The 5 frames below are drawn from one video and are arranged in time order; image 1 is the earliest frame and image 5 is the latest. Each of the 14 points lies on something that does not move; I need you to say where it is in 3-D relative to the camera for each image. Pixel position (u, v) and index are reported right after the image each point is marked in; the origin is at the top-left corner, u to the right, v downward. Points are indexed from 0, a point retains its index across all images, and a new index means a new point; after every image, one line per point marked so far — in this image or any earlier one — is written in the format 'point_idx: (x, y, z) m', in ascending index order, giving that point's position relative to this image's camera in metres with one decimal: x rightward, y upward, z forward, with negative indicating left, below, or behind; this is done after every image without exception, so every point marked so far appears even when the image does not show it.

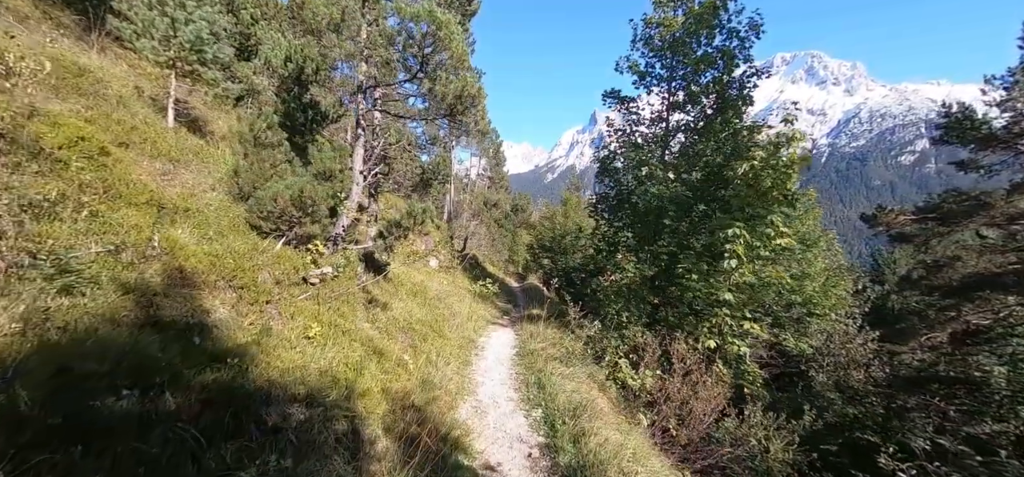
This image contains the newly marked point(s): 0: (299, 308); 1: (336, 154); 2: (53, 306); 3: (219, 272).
0: (-2.7, -0.9, +5.5) m
1: (-3.2, +1.5, +7.8) m
2: (-3.2, -0.5, +3.0) m
3: (-3.4, -0.4, +5.0) m
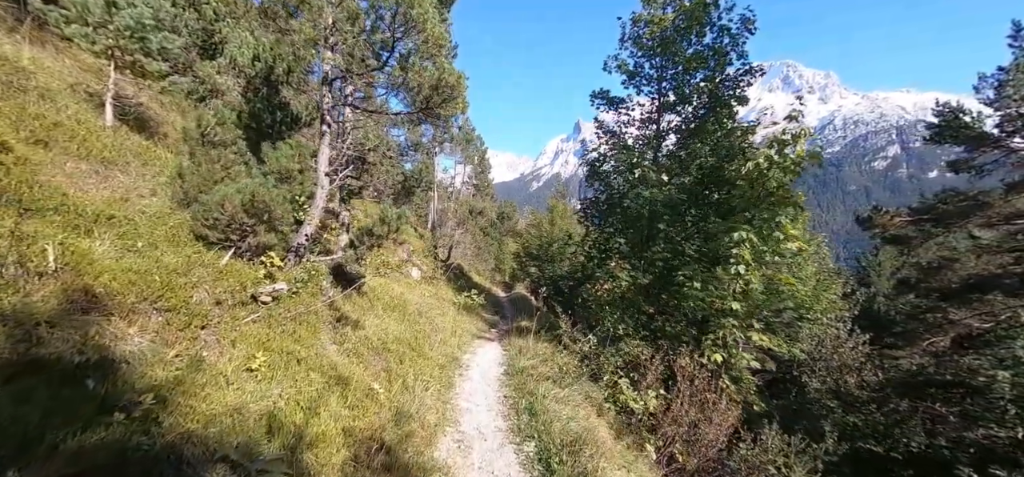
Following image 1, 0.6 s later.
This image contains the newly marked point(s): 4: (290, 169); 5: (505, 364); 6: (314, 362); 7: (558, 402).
0: (-2.9, -1.0, +4.6) m
1: (-3.4, +1.4, +6.9) m
2: (-3.2, -0.5, +2.1) m
3: (-3.5, -0.5, +4.1) m
4: (-3.3, +1.0, +6.5) m
5: (-0.1, -2.7, +9.2) m
6: (-2.3, -1.4, +4.9) m
7: (+0.7, -2.5, +6.7) m
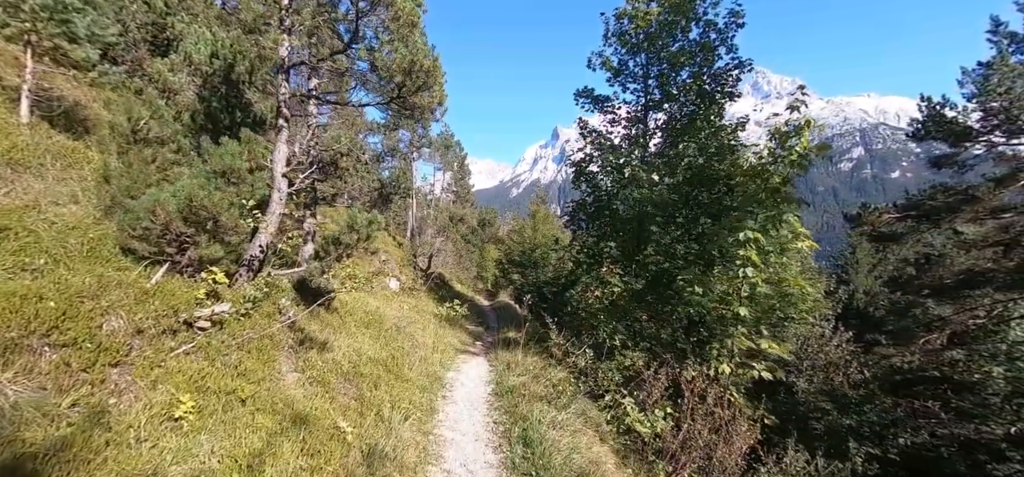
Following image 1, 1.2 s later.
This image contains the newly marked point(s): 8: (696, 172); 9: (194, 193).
0: (-2.9, -1.1, +3.7) m
1: (-3.6, +1.2, +6.0) m
2: (-3.2, -0.6, +1.2) m
3: (-3.6, -0.6, +3.2) m
4: (-3.5, +0.9, +5.6) m
5: (-0.4, -2.8, +8.4) m
6: (-2.3, -1.5, +4.1) m
7: (+0.6, -2.6, +5.9) m
8: (+4.2, +1.5, +9.8) m
9: (-3.5, +0.5, +4.9) m
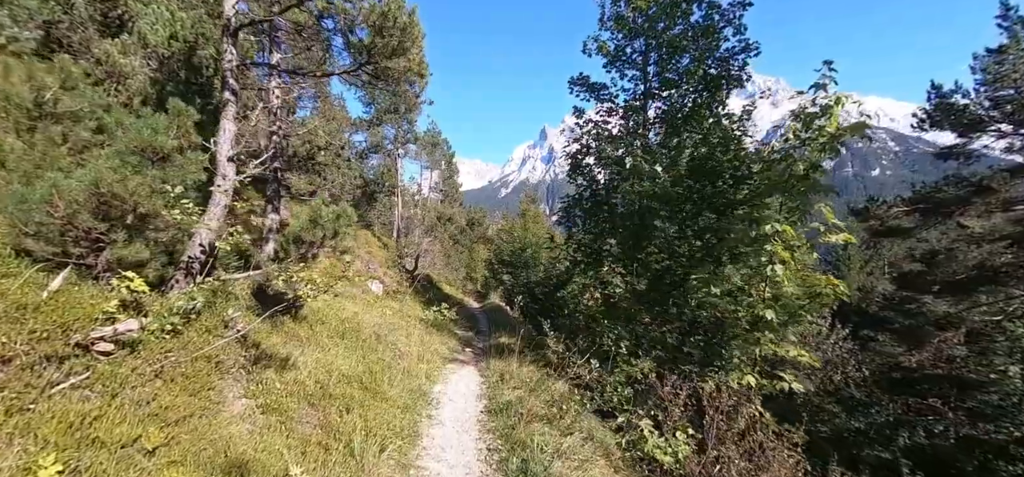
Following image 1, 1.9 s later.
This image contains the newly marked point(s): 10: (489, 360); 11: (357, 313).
0: (-2.9, -1.1, +2.7) m
1: (-3.7, +1.2, +5.0) m
2: (-3.1, -0.6, +0.2) m
3: (-3.5, -0.6, +2.2) m
4: (-3.6, +0.9, +4.6) m
5: (-0.5, -2.7, +7.5) m
6: (-2.3, -1.5, +3.1) m
7: (+0.5, -2.5, +5.0) m
8: (+4.0, +1.6, +9.0) m
9: (-3.6, +0.5, +3.9) m
10: (-0.5, -2.8, +9.8) m
11: (-3.3, -1.6, +9.4) m
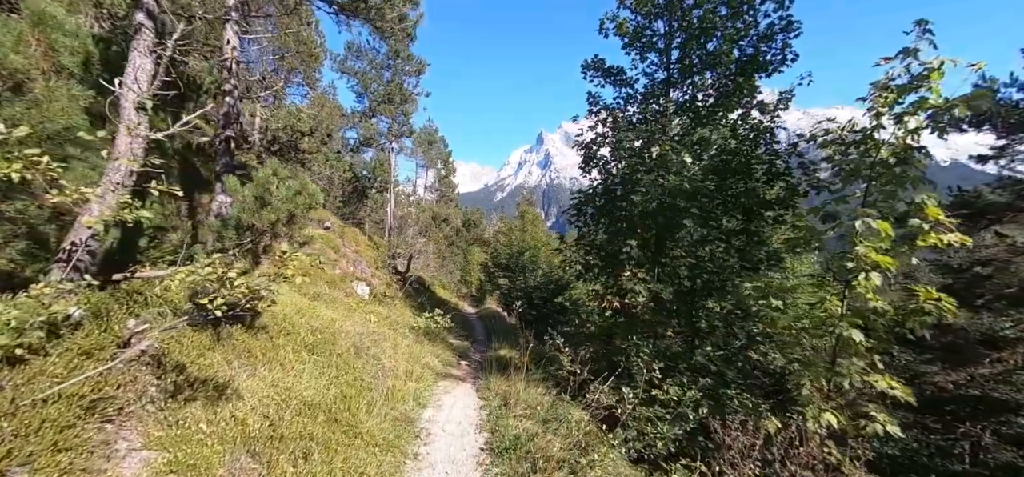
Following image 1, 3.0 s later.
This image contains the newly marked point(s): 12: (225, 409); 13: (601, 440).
0: (-2.7, -0.9, +1.3) m
1: (-3.5, +1.4, +3.6) m
2: (-2.9, -0.4, -1.2) m
3: (-3.3, -0.4, +0.8) m
4: (-3.4, +1.1, +3.2) m
5: (-0.4, -2.7, +6.1) m
6: (-2.1, -1.3, +1.7) m
7: (+0.7, -2.5, +3.7) m
8: (+4.2, +1.6, +7.7) m
9: (-3.4, +0.7, +2.5) m
10: (-0.4, -2.7, +8.4) m
11: (-3.2, -1.5, +8.0) m
12: (-2.6, -1.5, +4.0) m
13: (+1.1, -2.4, +5.3) m
